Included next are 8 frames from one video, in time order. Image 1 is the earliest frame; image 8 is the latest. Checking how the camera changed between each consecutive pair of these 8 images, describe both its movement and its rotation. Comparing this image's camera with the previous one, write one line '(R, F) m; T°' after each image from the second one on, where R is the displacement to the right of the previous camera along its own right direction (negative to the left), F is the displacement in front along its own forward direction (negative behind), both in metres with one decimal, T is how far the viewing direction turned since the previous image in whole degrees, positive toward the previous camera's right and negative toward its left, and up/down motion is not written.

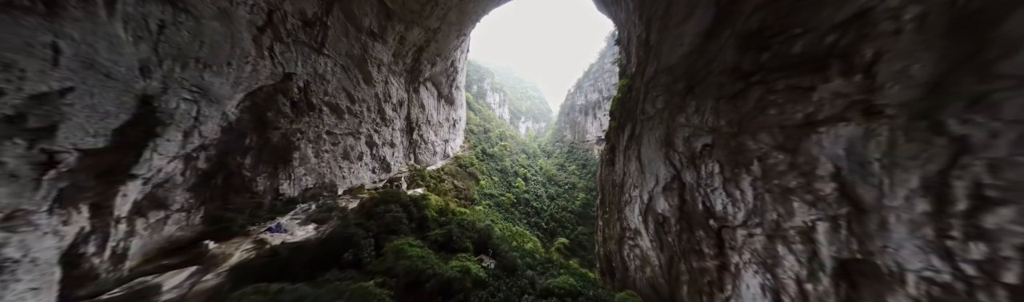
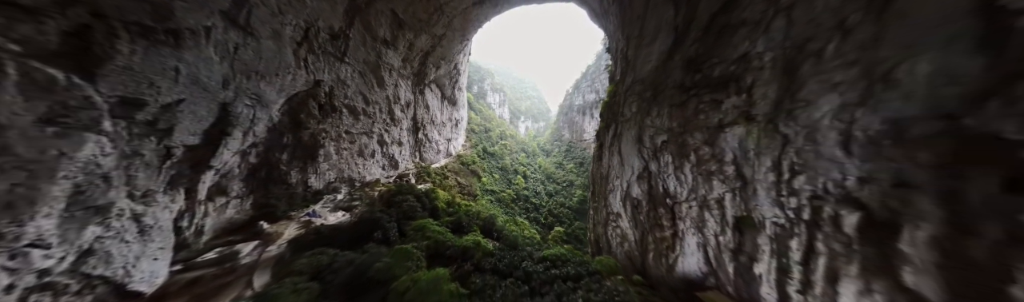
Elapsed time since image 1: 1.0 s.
(-0.1, -0.9) m; 0°
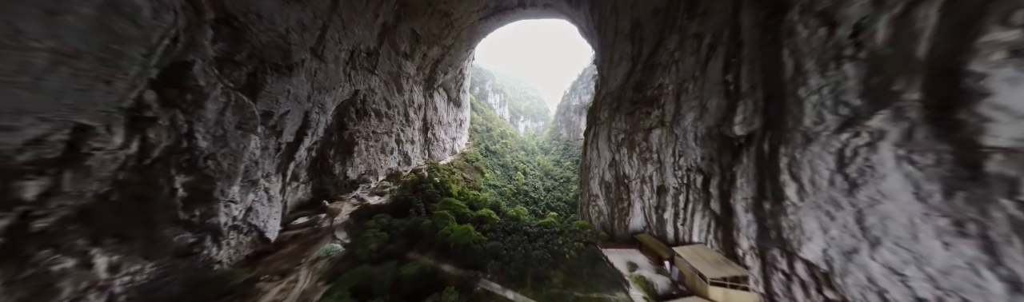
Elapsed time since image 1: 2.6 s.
(-0.1, -1.5) m; 0°
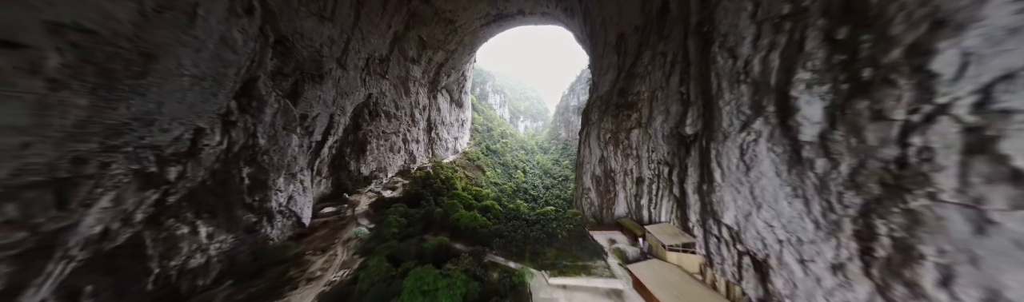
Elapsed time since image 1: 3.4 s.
(0.0, -0.7) m; 0°
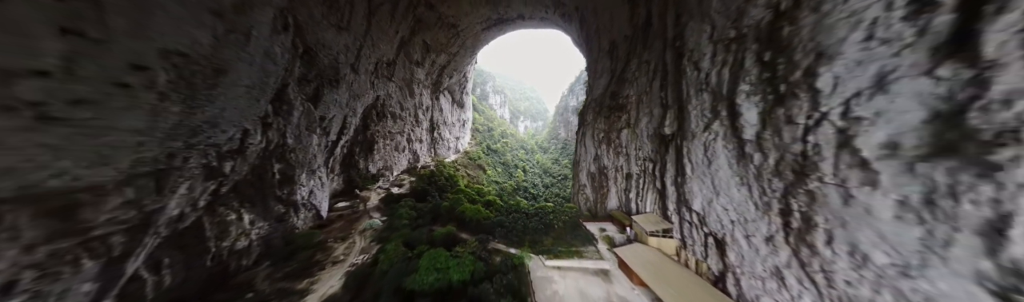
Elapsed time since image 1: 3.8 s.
(0.0, -0.5) m; 0°
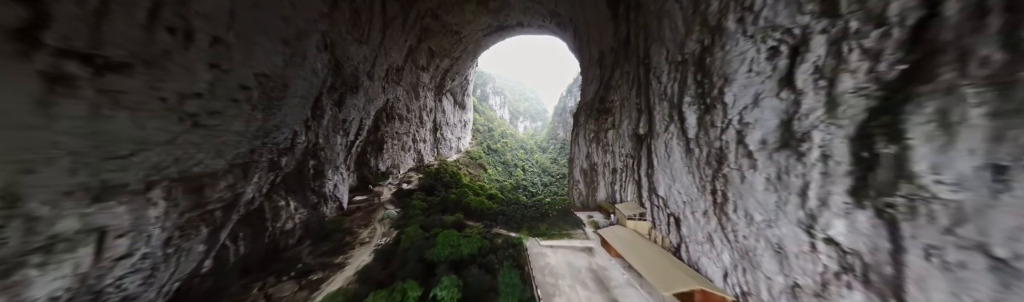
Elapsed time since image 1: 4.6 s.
(0.0, -0.7) m; 0°
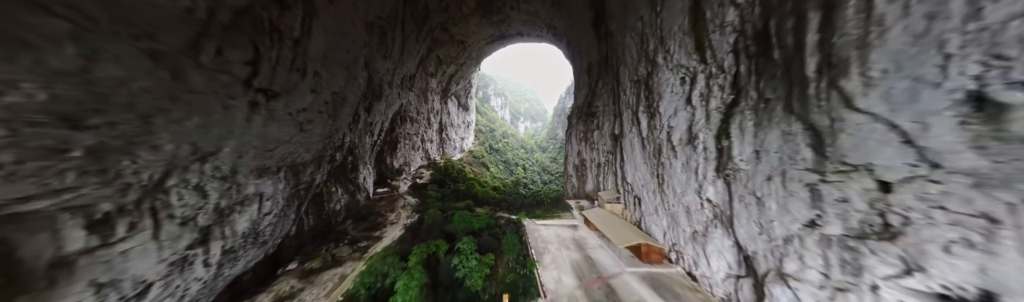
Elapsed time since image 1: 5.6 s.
(0.0, -1.1) m; 0°
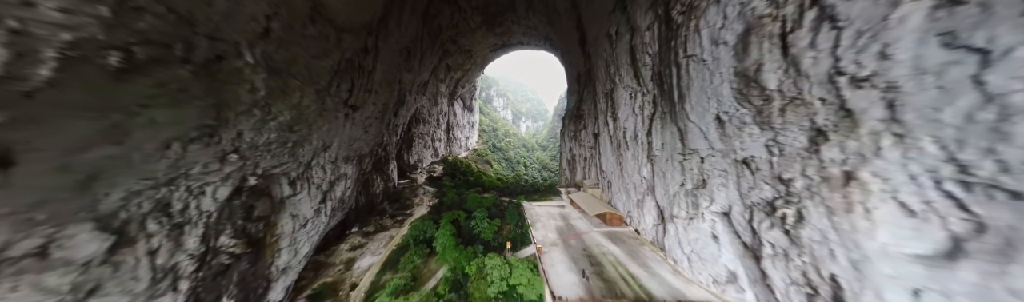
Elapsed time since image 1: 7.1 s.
(0.0, -1.4) m; -1°
